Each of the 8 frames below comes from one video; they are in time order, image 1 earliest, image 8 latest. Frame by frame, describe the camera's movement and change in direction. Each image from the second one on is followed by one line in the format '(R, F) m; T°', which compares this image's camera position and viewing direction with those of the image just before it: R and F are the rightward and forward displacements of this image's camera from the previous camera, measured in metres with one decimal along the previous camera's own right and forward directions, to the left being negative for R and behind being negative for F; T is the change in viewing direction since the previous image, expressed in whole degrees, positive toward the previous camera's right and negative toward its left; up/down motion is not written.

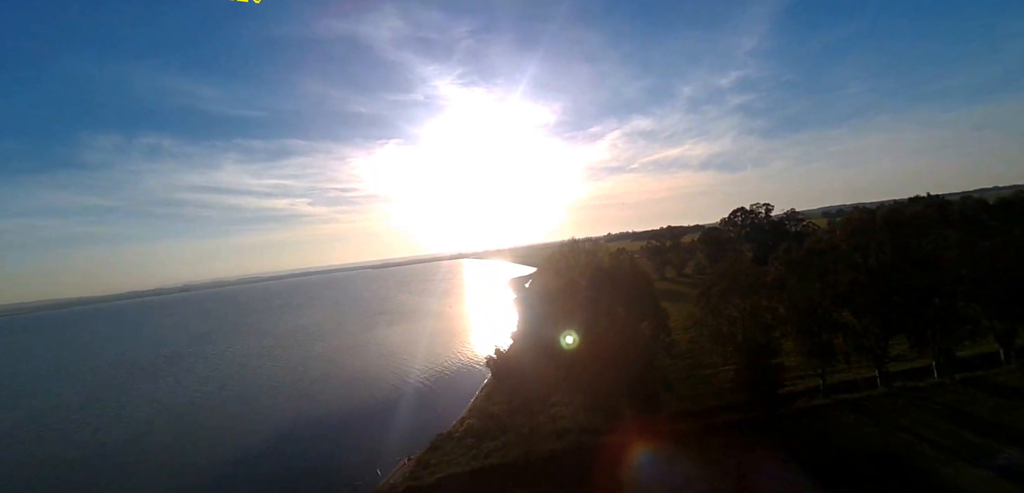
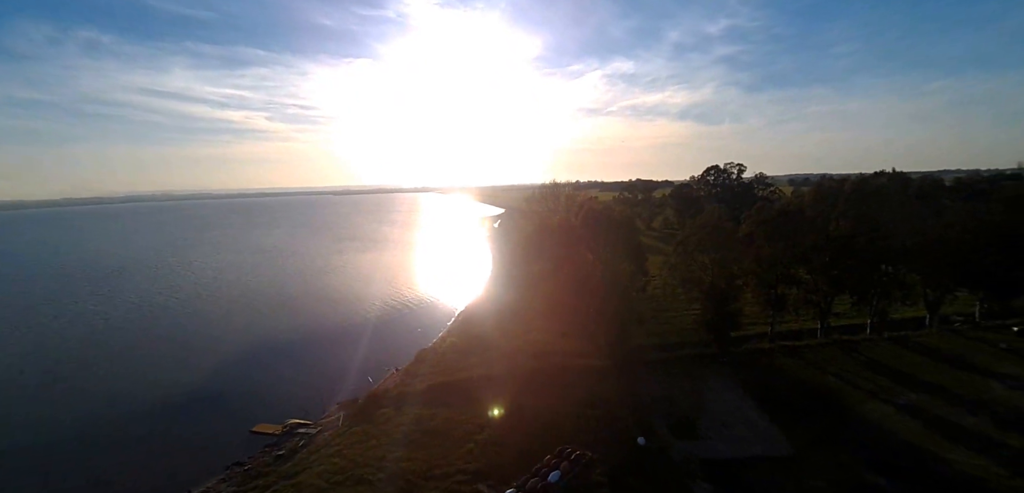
(-0.8, -0.7) m; +4°
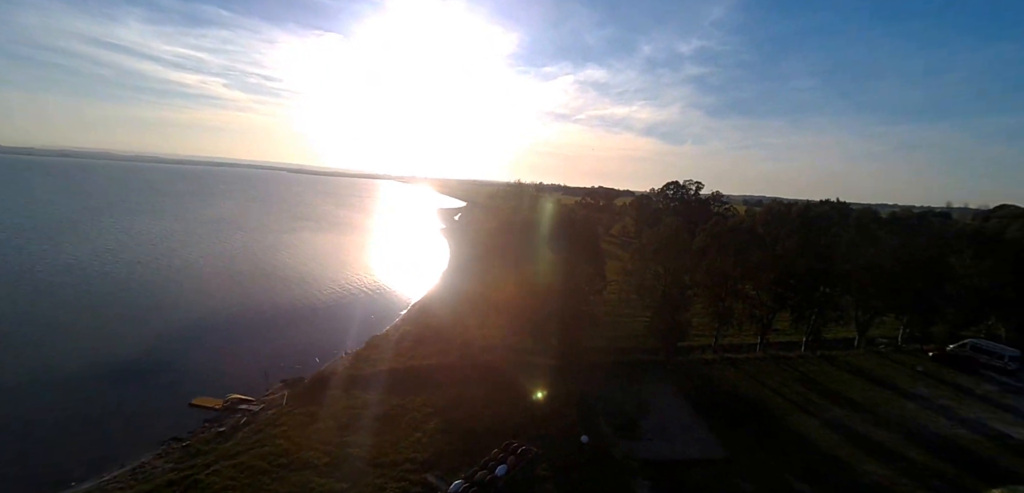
(-0.1, 0.0) m; +5°
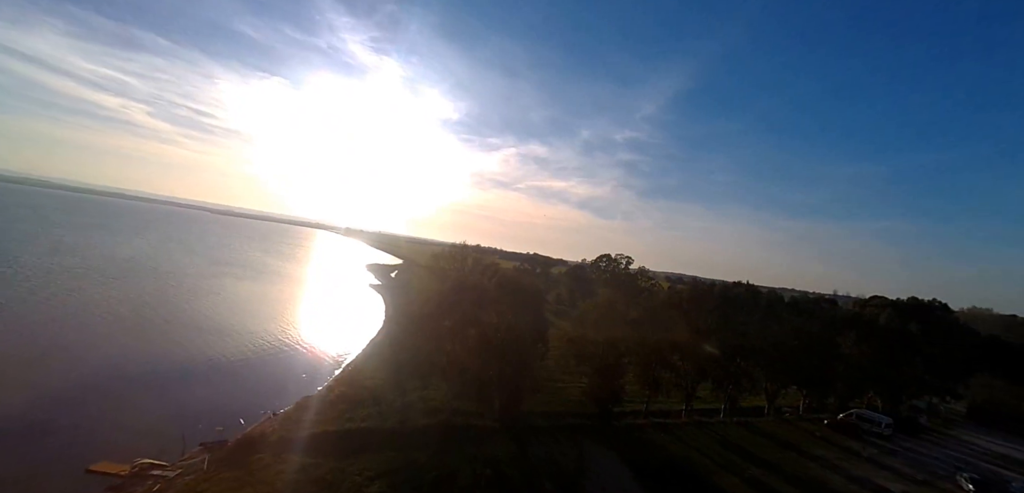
(-0.6, -0.7) m; +8°
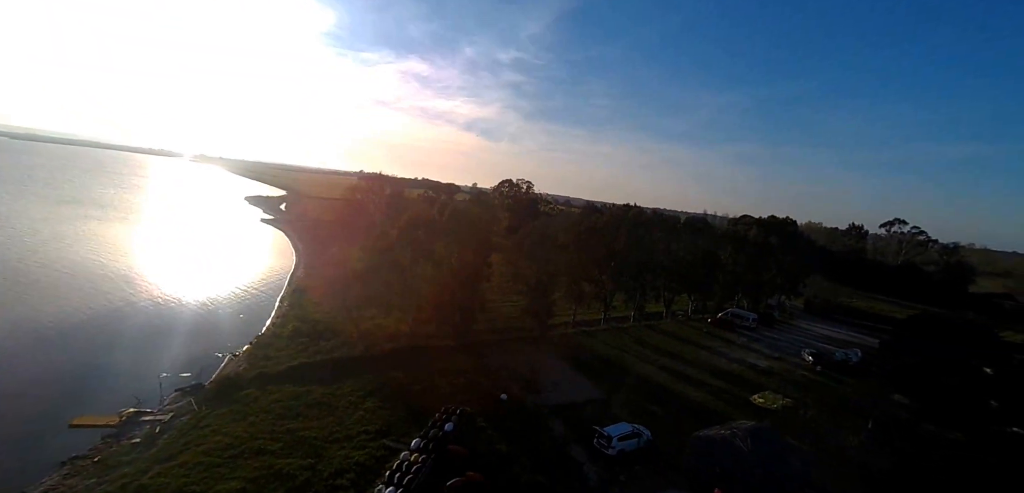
(-2.0, -1.1) m; +12°
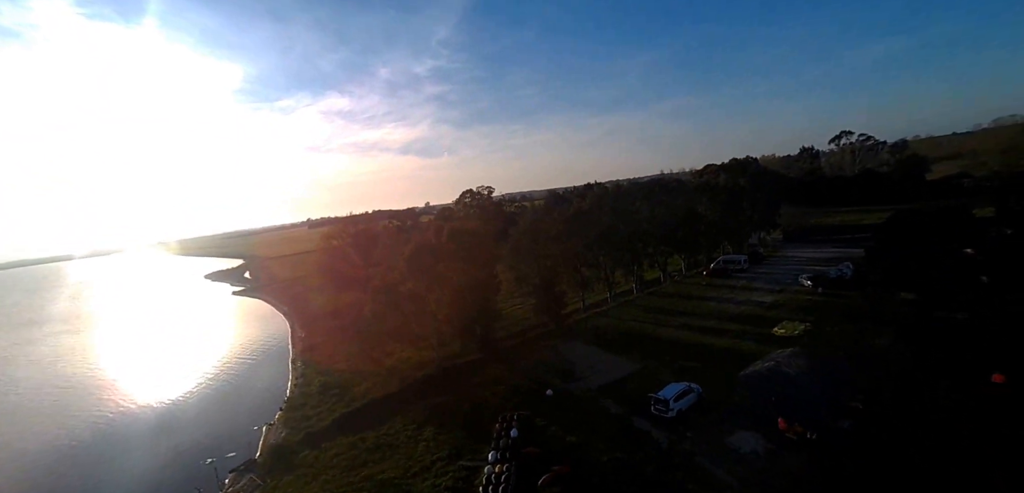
(-1.1, -0.3) m; +3°
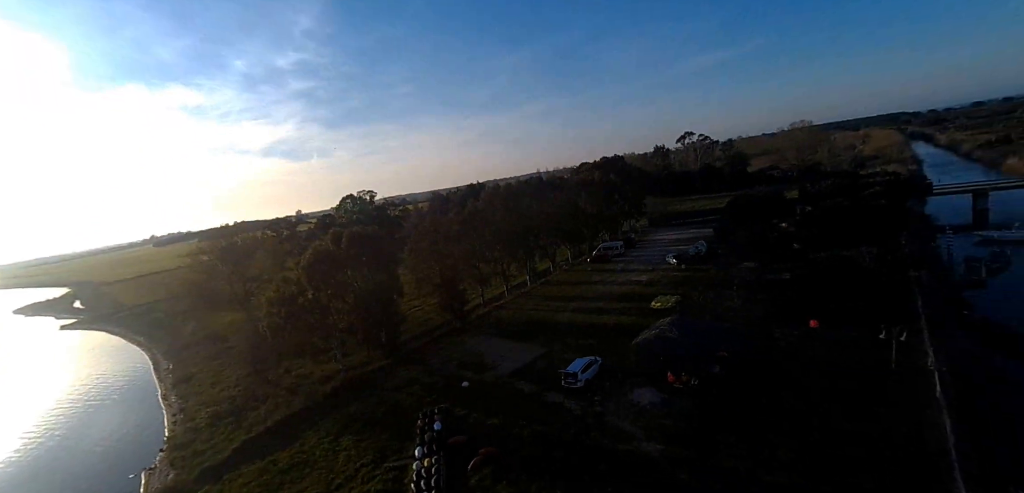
(-0.6, -0.5) m; +14°
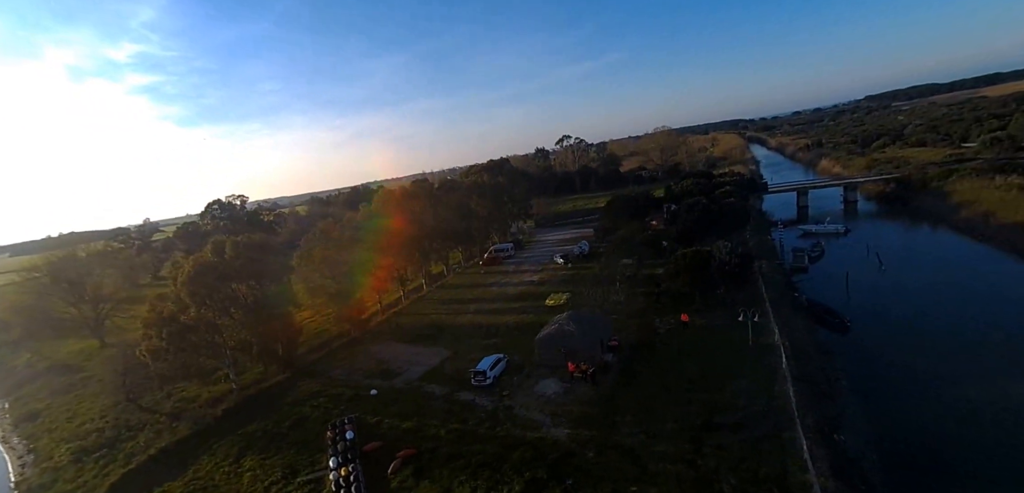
(-0.3, -0.4) m; +13°
